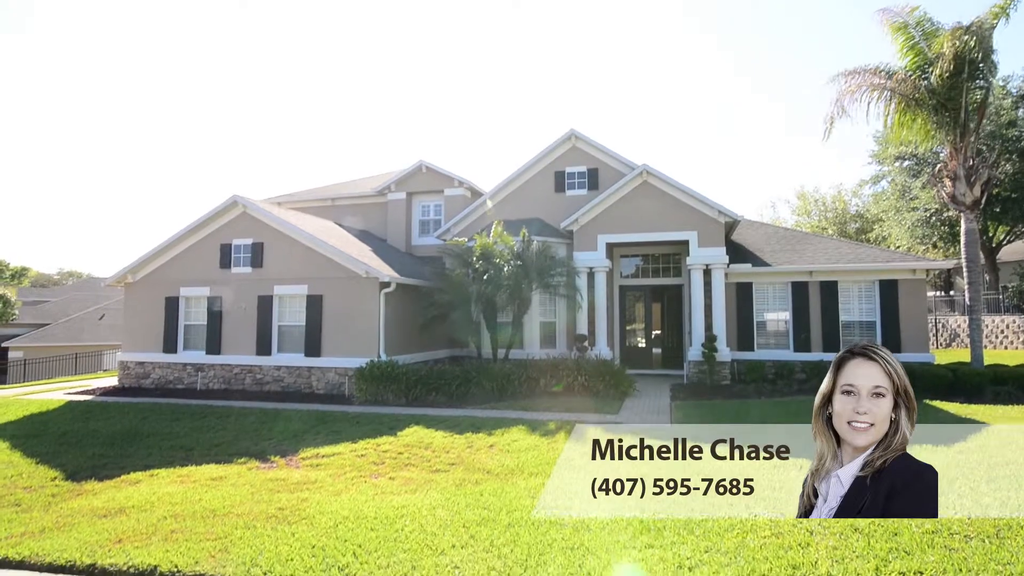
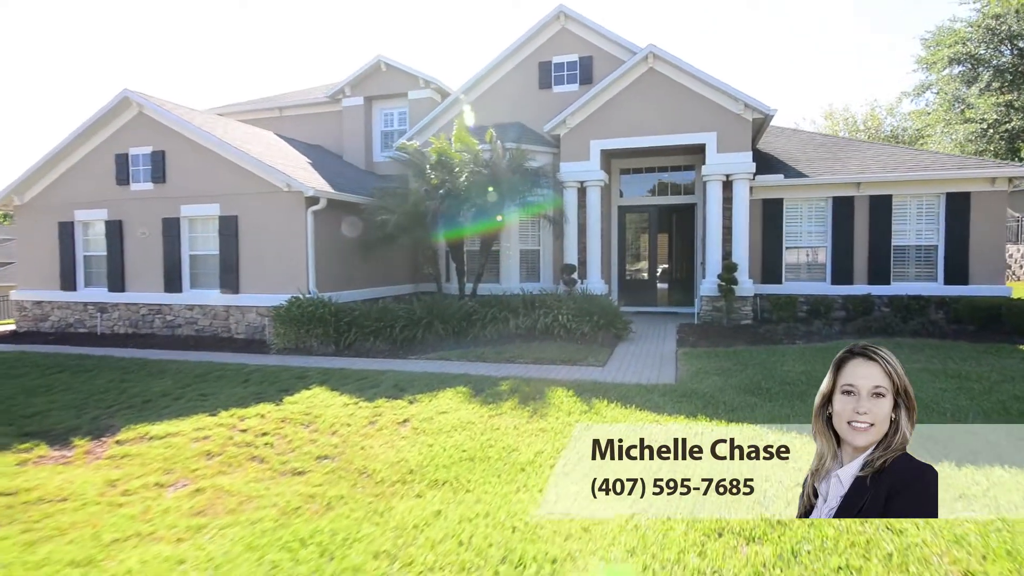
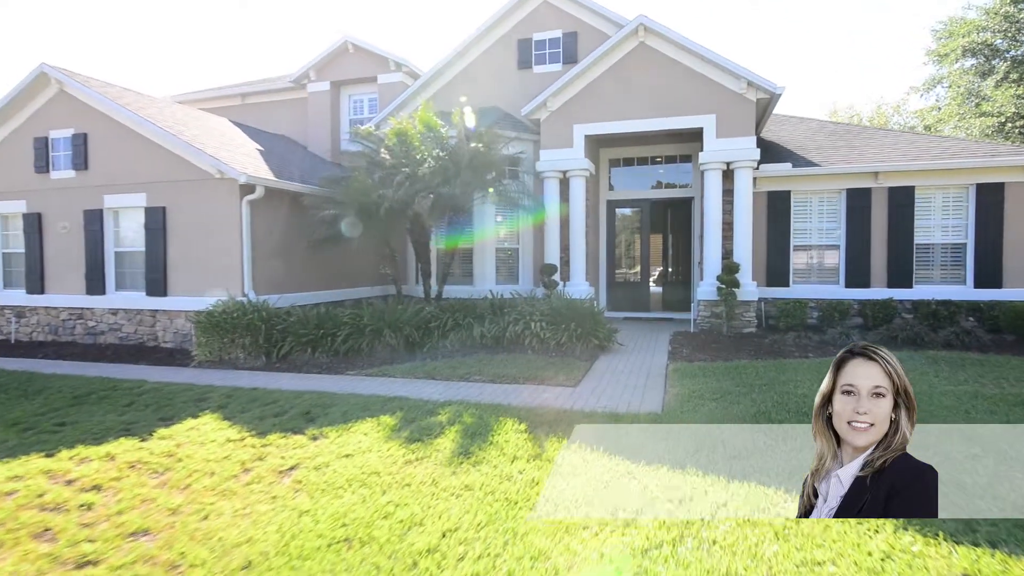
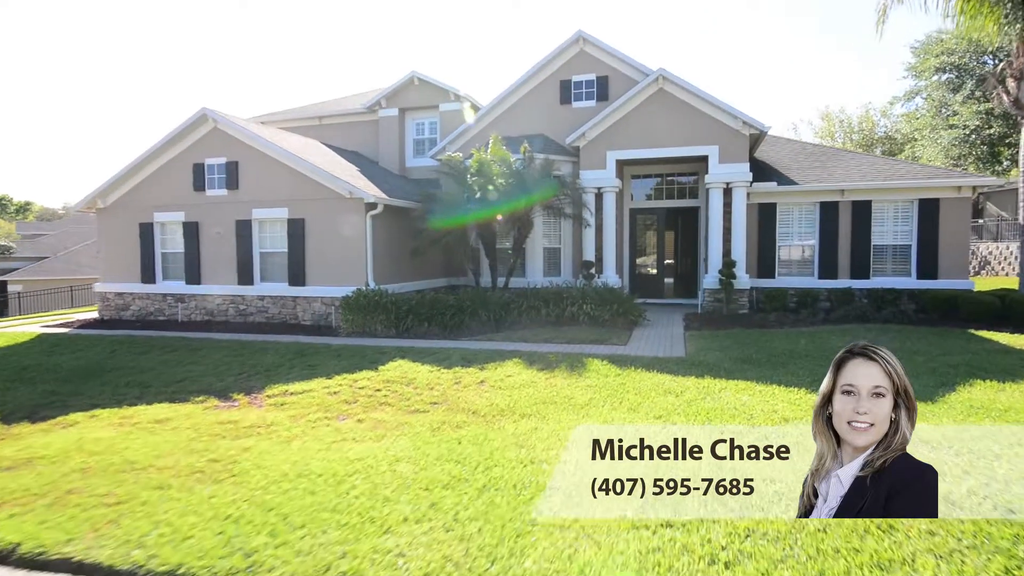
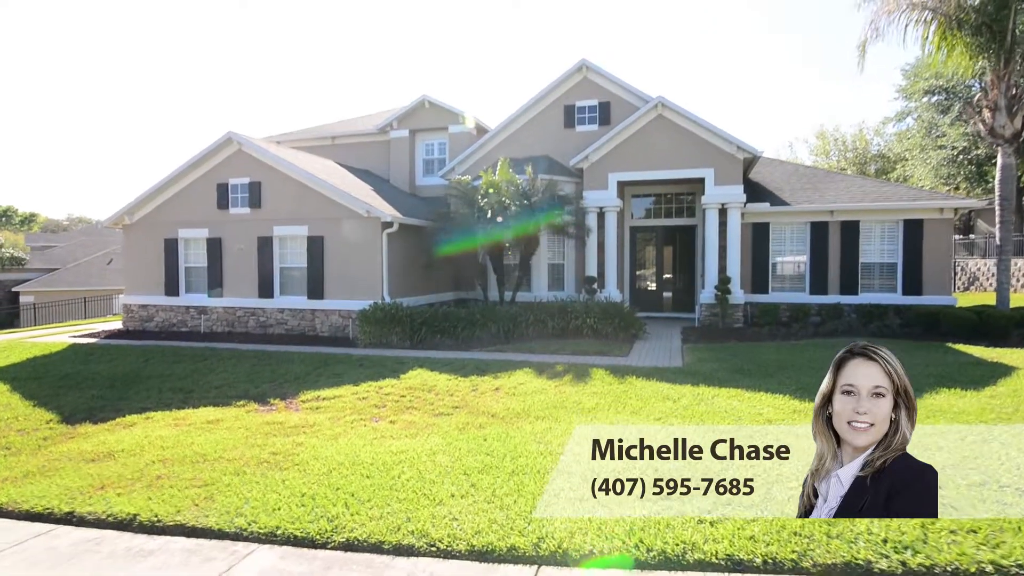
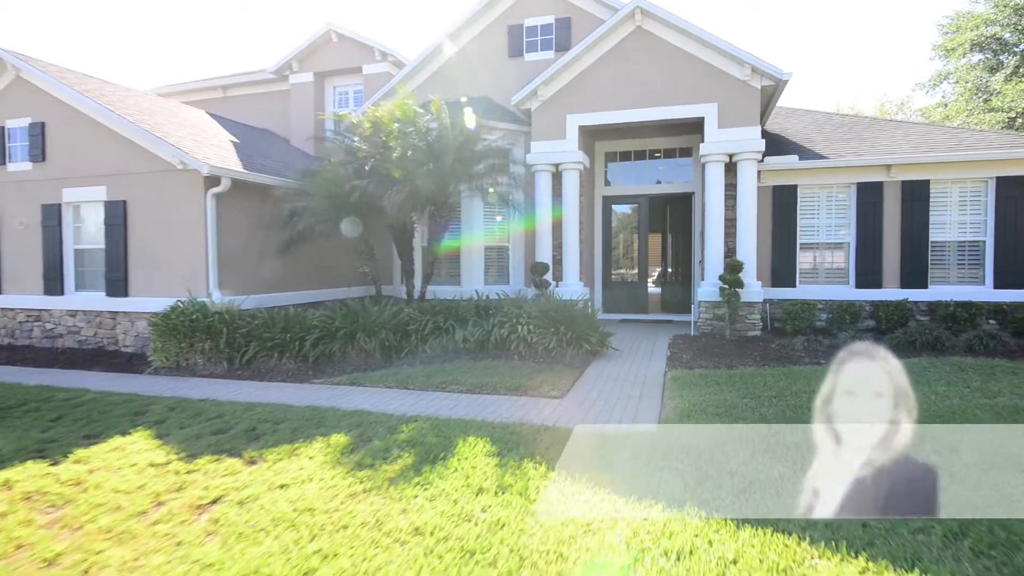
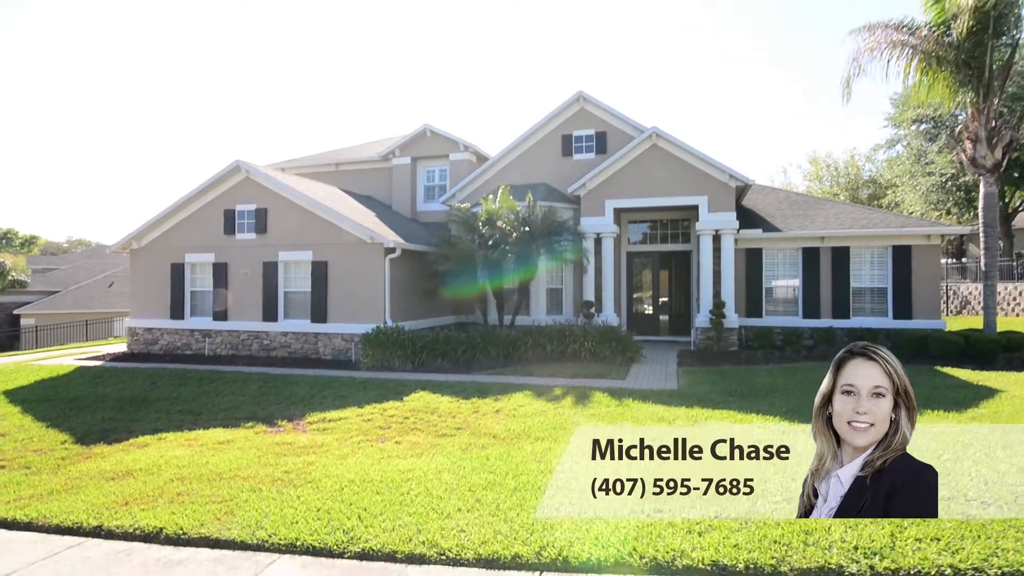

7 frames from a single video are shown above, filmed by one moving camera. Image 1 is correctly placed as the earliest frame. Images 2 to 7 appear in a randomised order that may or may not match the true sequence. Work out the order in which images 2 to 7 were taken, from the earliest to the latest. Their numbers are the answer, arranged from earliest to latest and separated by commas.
7, 5, 4, 2, 3, 6
